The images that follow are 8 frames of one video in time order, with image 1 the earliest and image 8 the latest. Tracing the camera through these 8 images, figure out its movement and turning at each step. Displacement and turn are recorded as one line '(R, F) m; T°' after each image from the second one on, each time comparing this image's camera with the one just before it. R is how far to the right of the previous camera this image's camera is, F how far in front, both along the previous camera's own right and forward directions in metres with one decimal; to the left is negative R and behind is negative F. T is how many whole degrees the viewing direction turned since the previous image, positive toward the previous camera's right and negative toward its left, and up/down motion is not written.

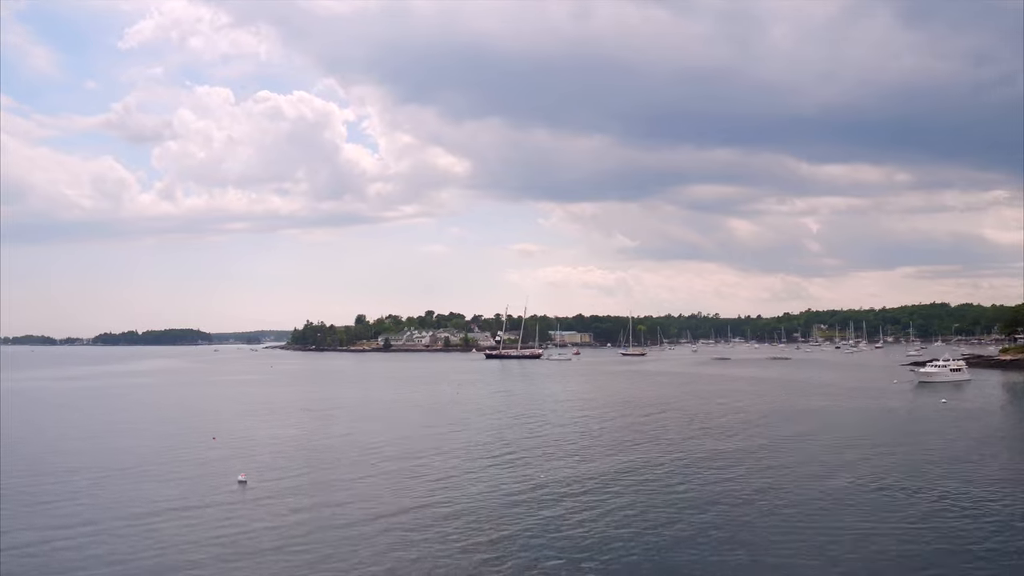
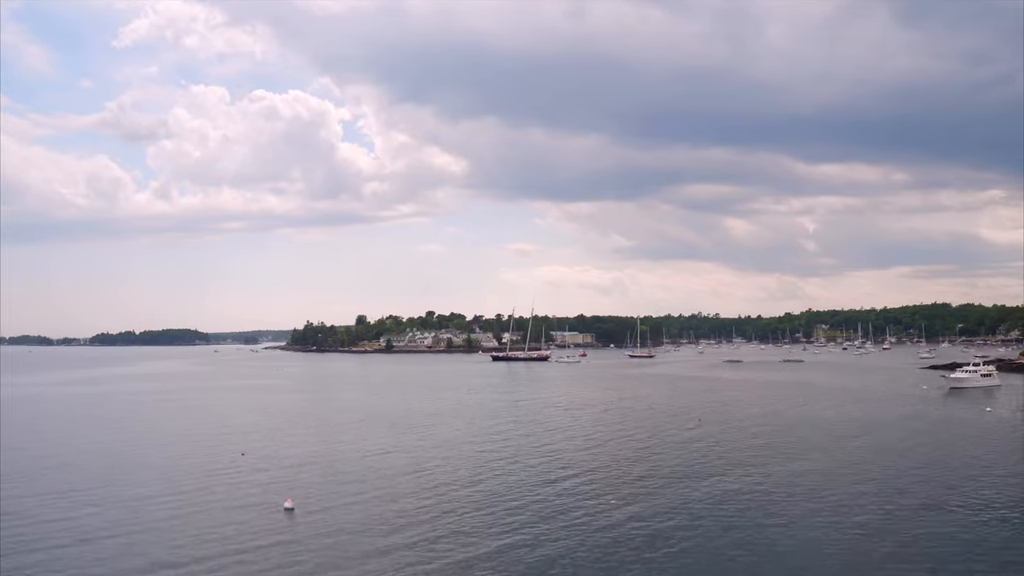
(-0.8, +0.7) m; 0°
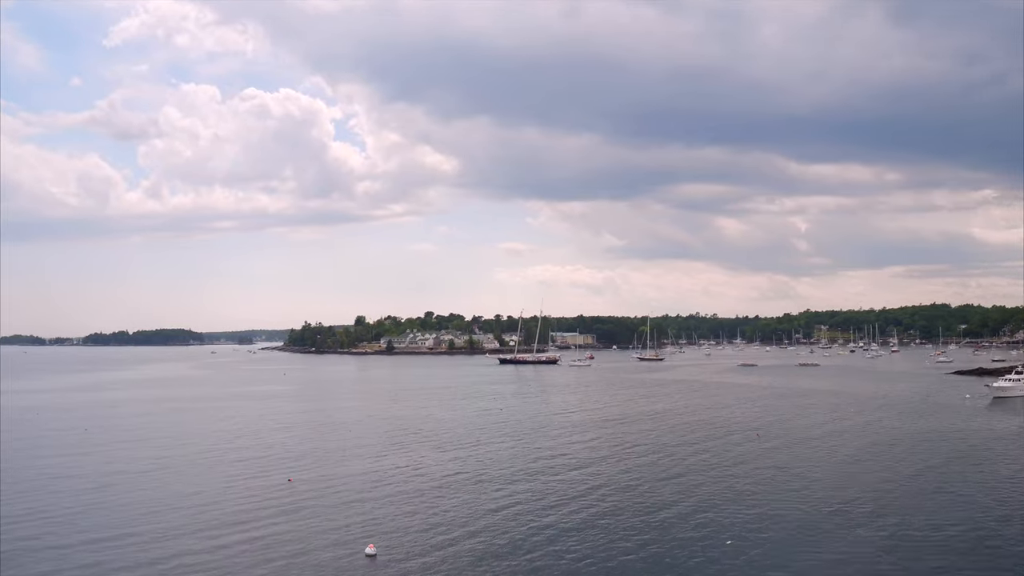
(-1.2, +1.0) m; 0°
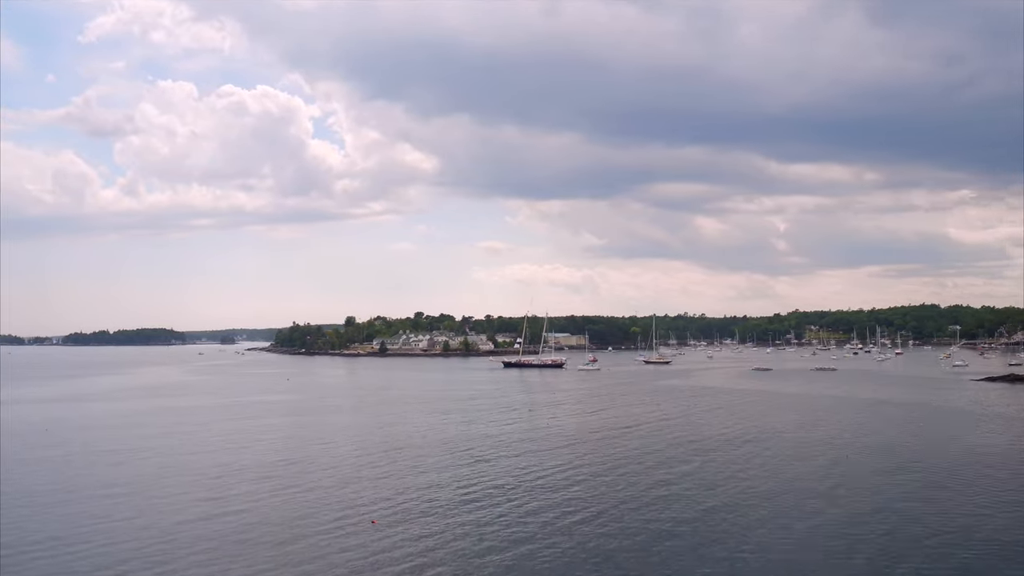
(-1.8, +1.4) m; +1°
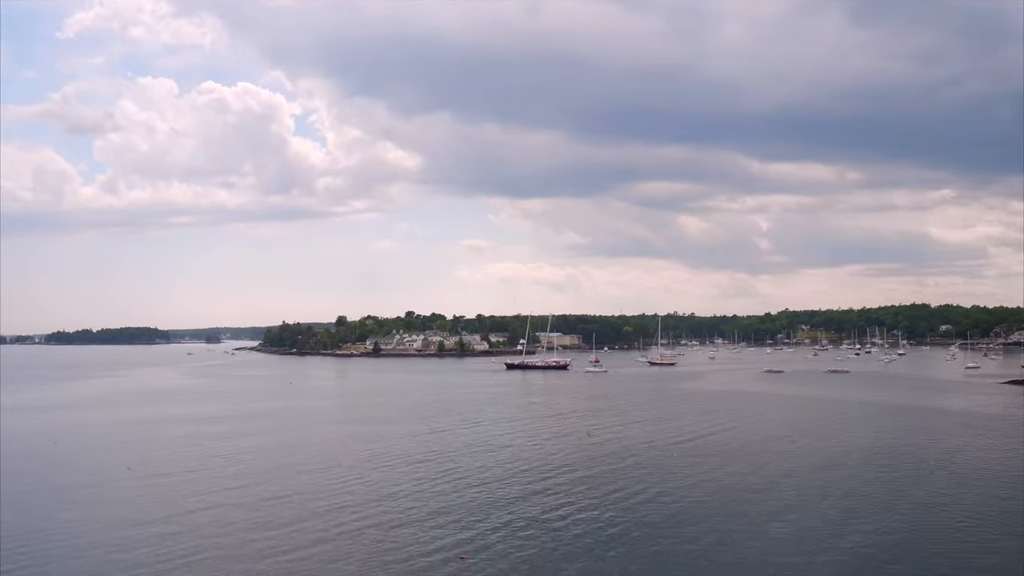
(-1.5, +1.0) m; +1°
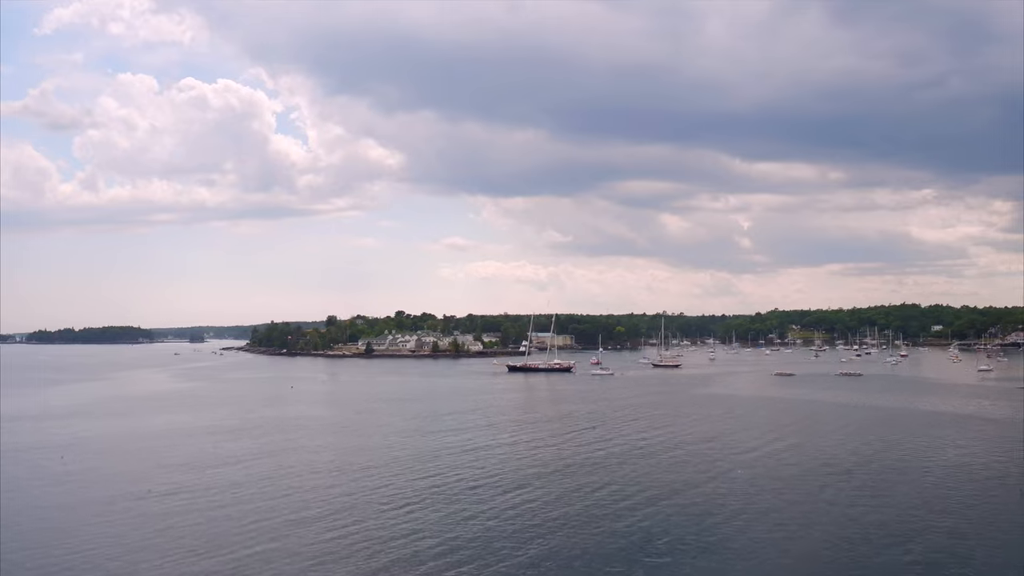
(-1.4, +1.2) m; +1°
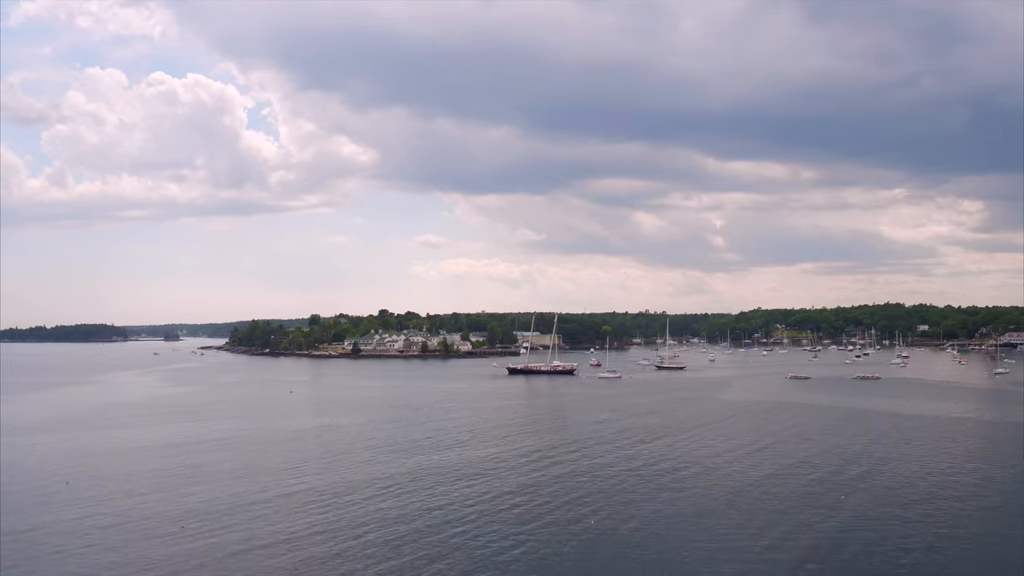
(-2.0, +2.0) m; +2°
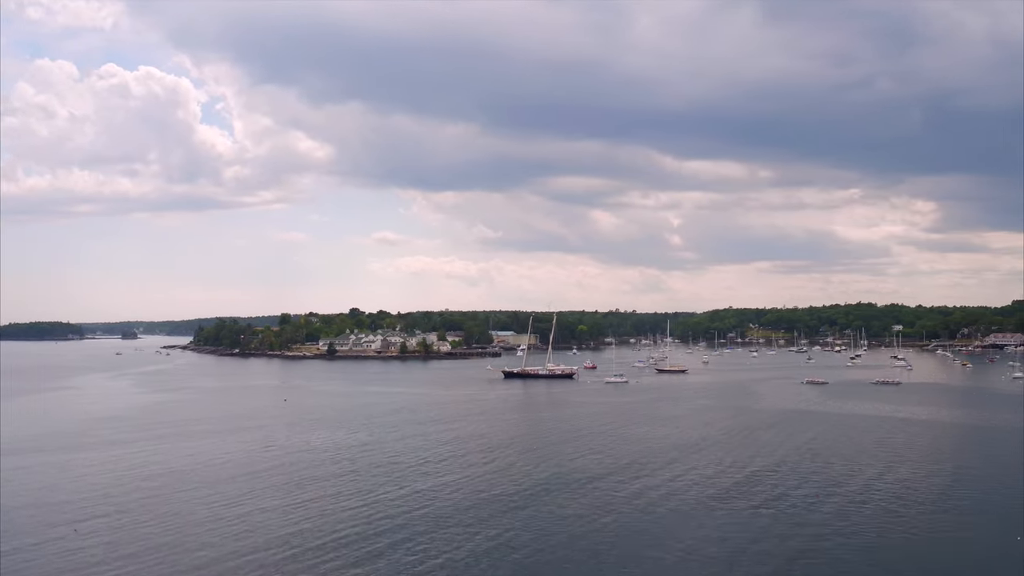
(-2.6, +2.8) m; +3°
